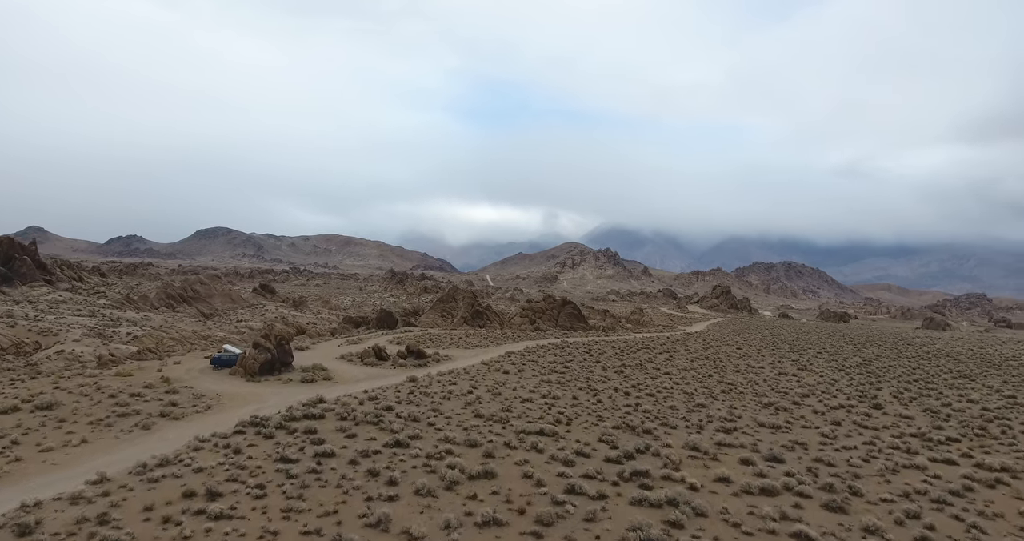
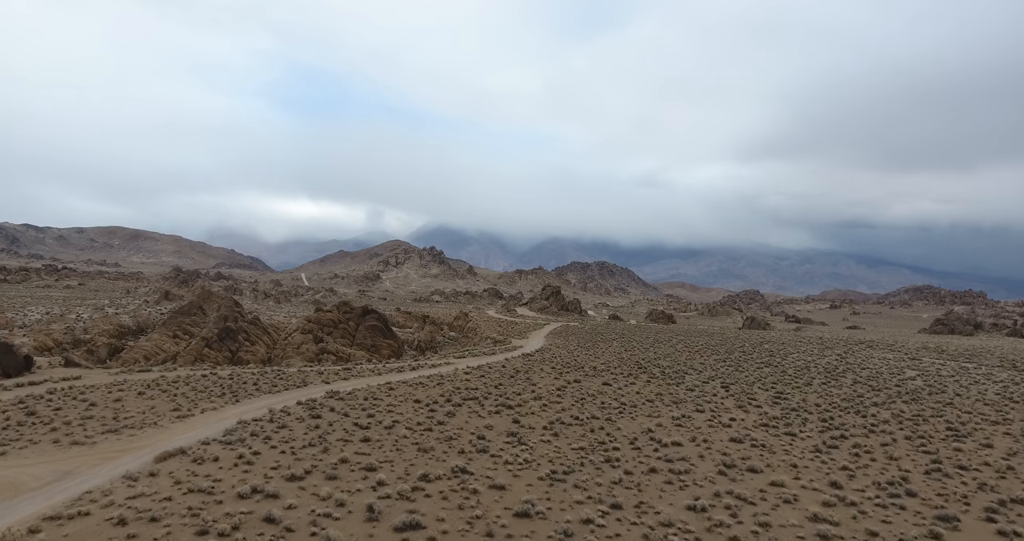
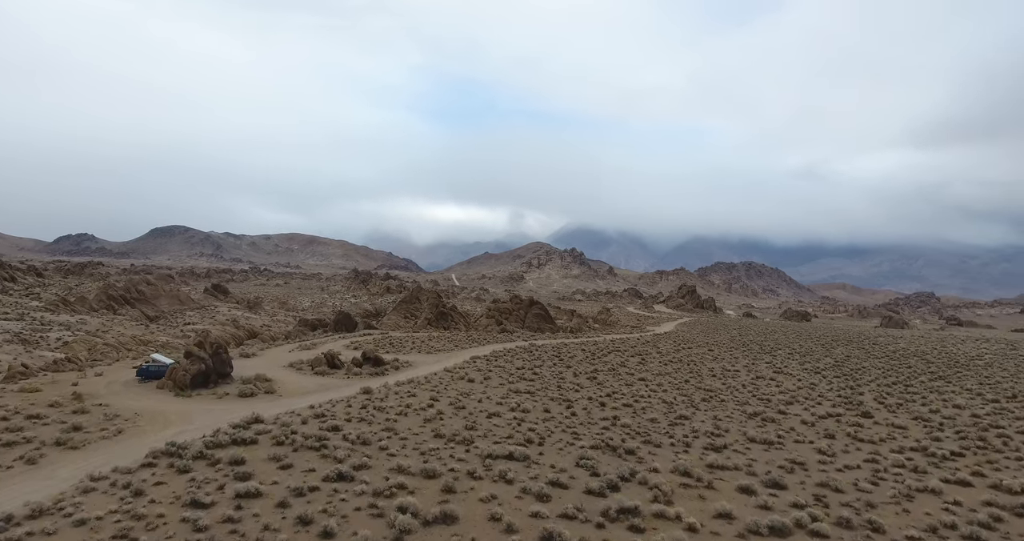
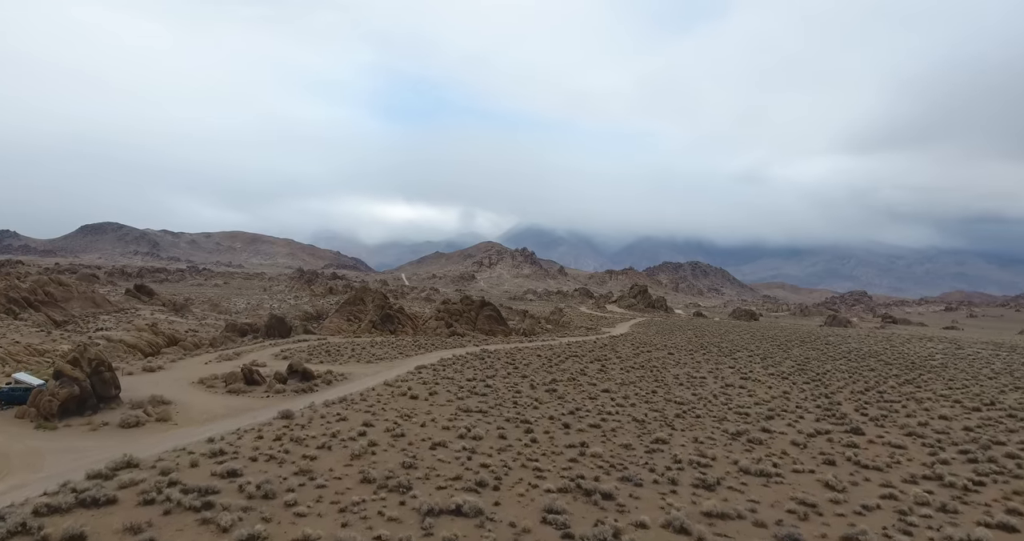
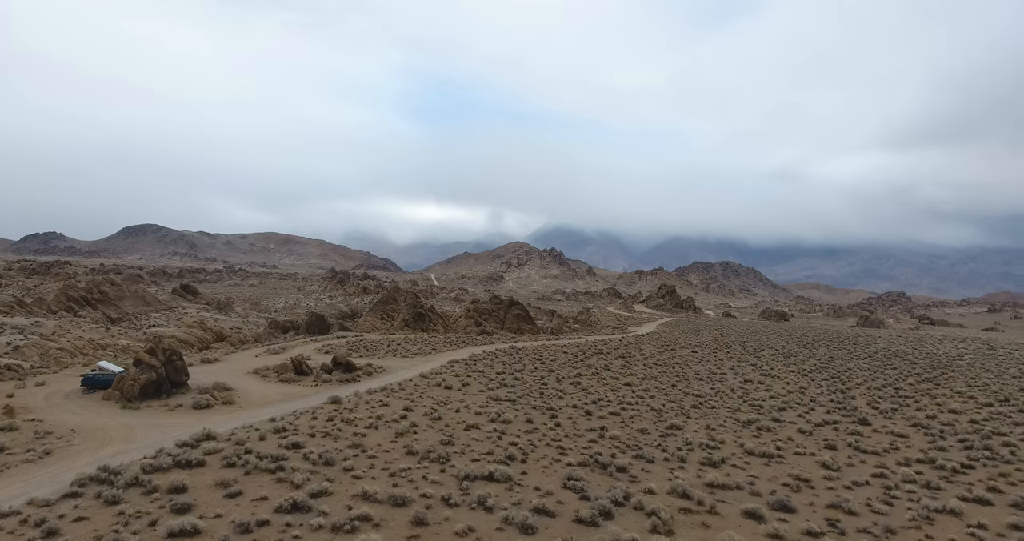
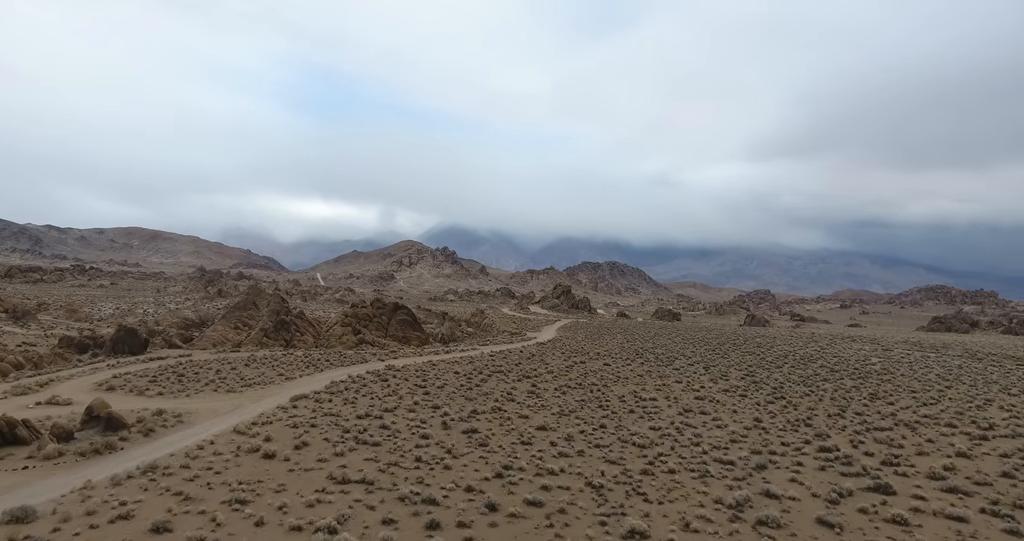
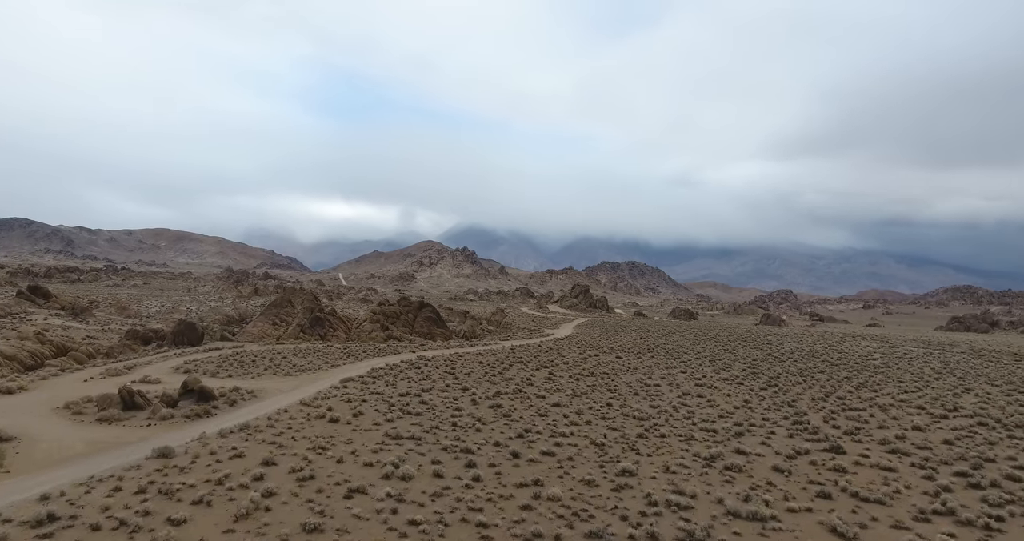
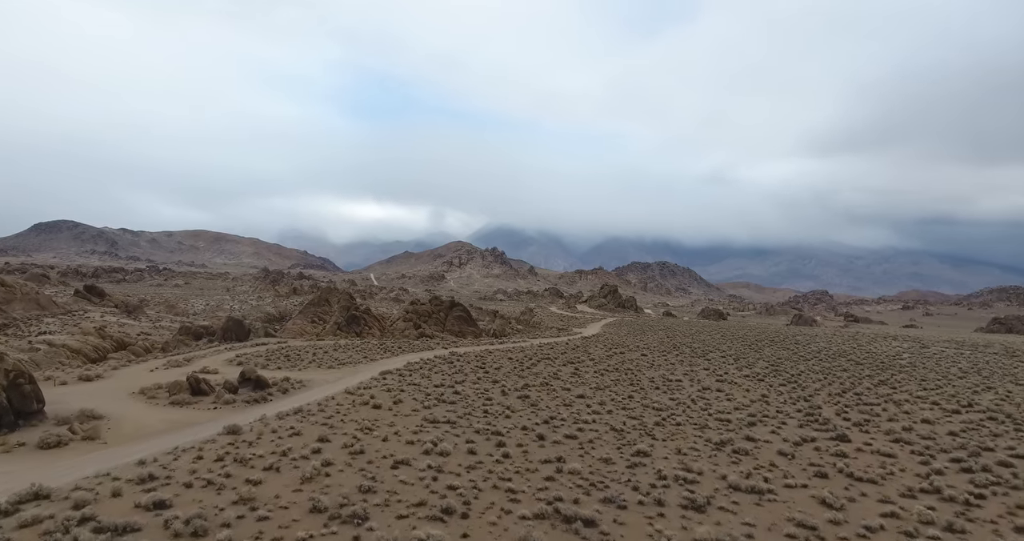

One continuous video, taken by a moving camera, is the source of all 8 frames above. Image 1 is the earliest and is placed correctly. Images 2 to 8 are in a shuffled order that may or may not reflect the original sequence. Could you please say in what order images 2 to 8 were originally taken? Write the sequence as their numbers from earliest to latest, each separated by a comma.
3, 5, 4, 8, 7, 6, 2
